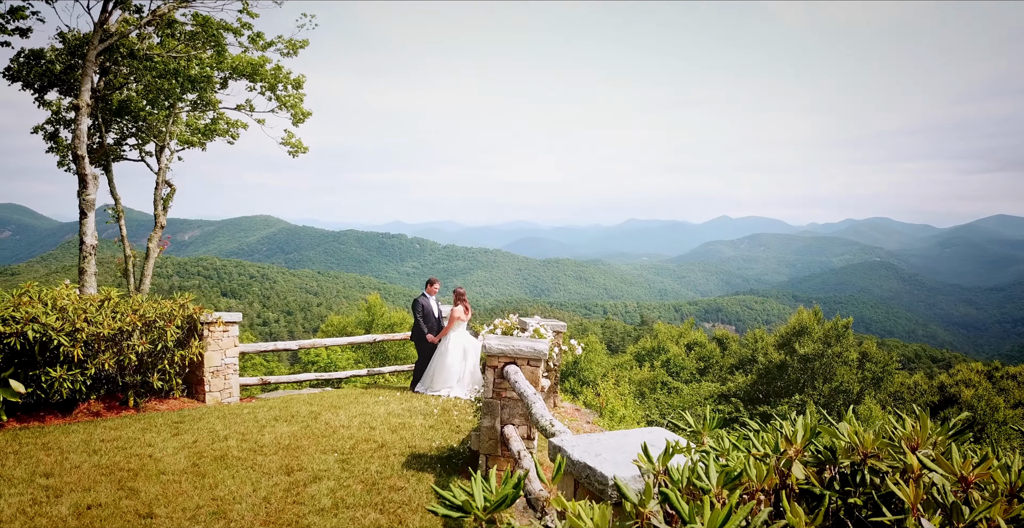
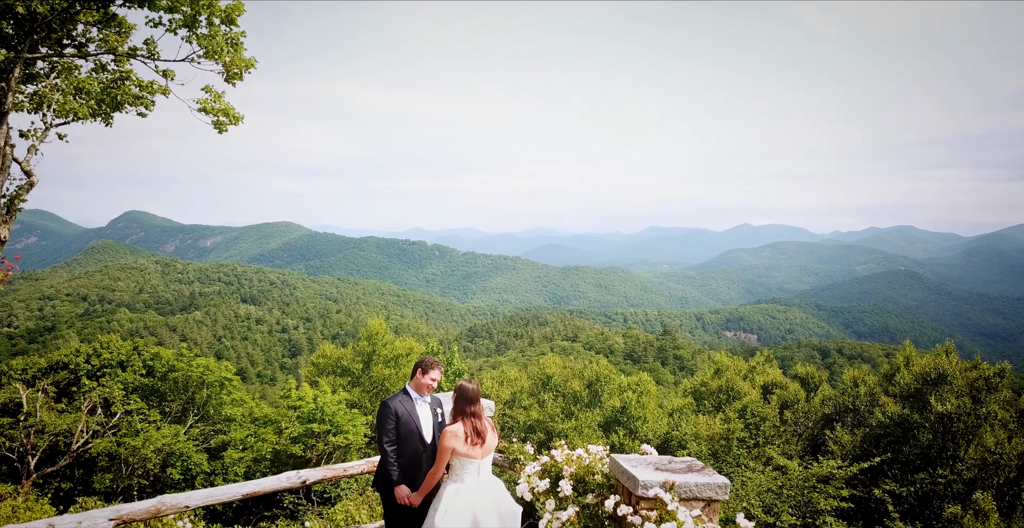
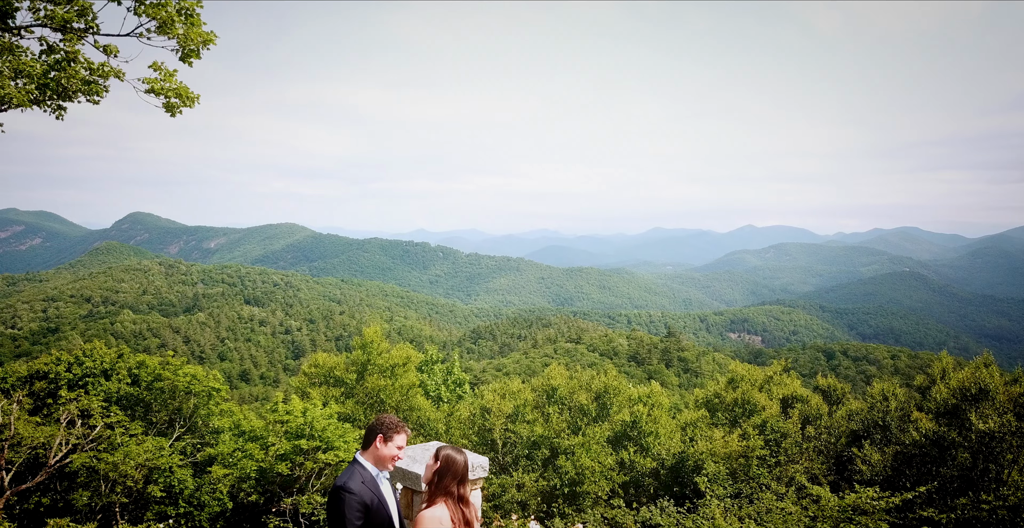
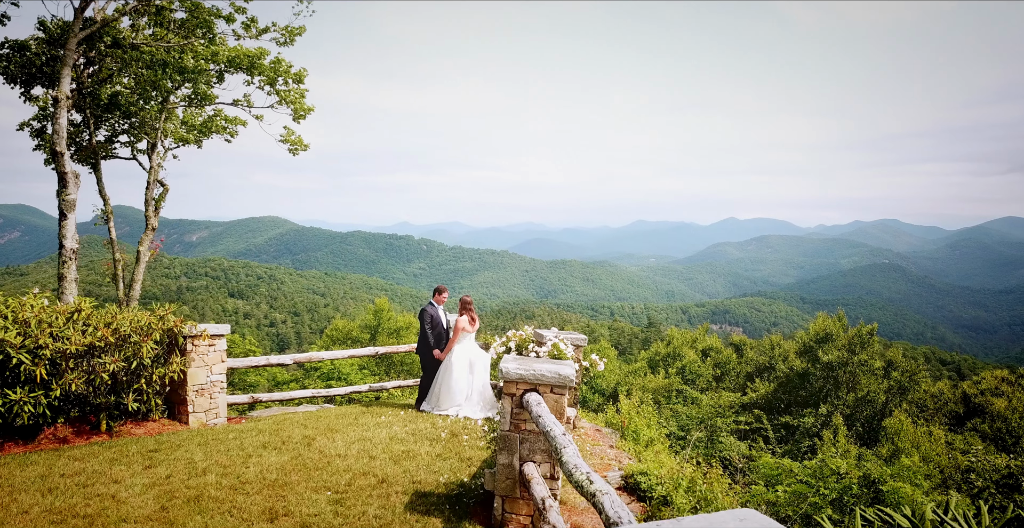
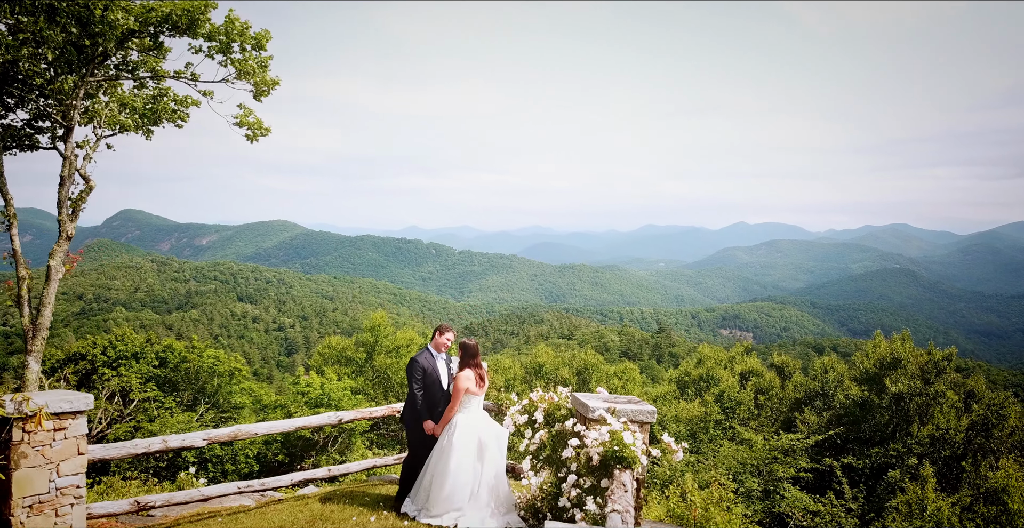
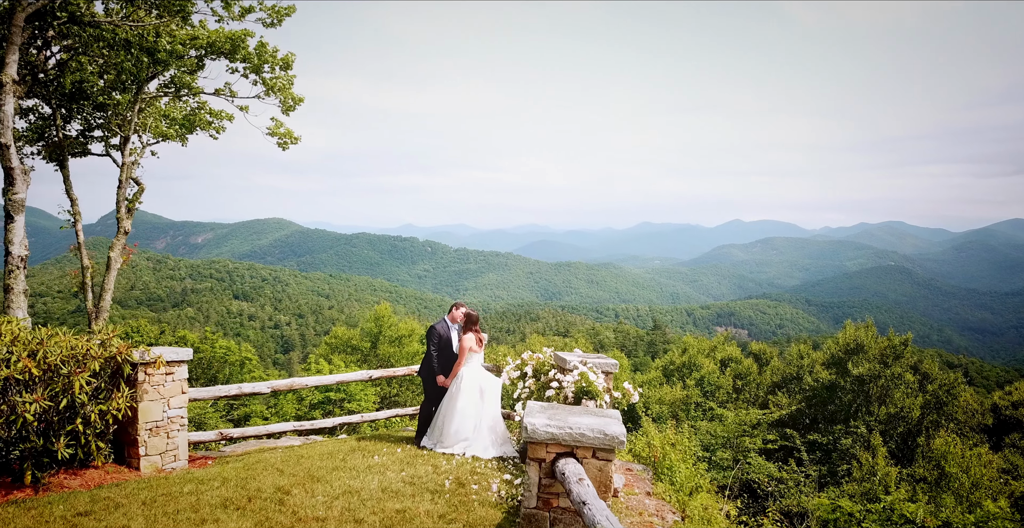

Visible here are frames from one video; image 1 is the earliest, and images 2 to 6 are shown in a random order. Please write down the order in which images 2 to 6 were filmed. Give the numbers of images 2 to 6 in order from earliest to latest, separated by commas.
4, 6, 5, 2, 3
